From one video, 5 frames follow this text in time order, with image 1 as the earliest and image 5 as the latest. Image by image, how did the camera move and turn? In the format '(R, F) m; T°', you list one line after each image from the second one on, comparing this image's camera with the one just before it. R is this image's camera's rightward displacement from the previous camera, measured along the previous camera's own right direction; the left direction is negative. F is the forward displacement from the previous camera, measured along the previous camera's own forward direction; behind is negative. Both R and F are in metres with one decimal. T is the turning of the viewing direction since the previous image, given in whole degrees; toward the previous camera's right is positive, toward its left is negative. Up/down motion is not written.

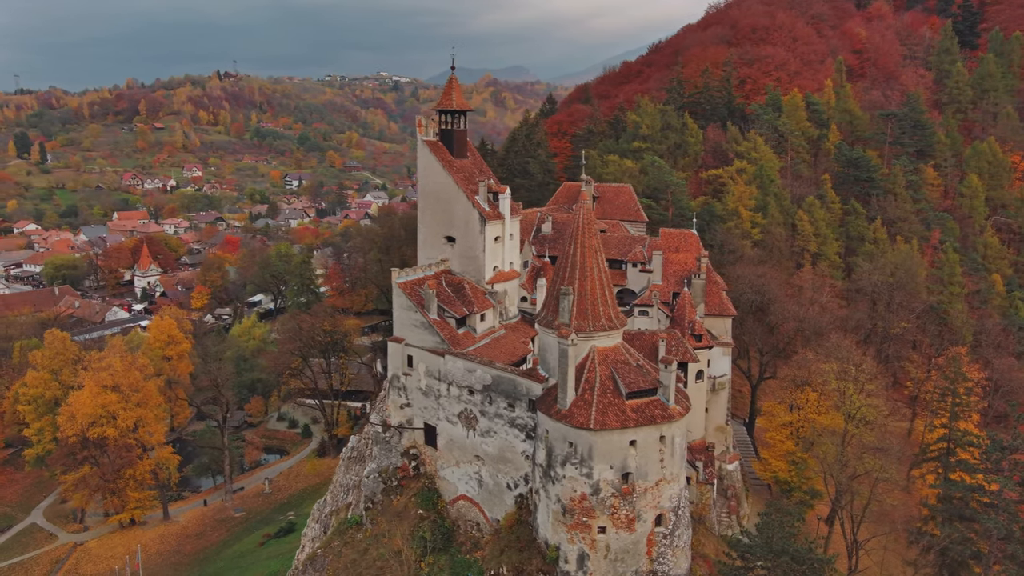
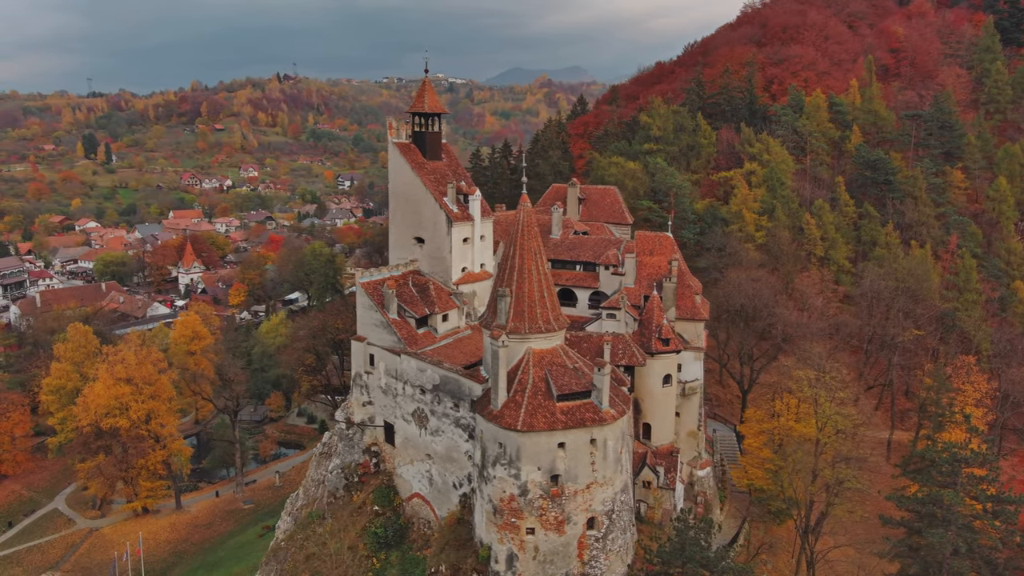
(+2.9, -0.1) m; -3°
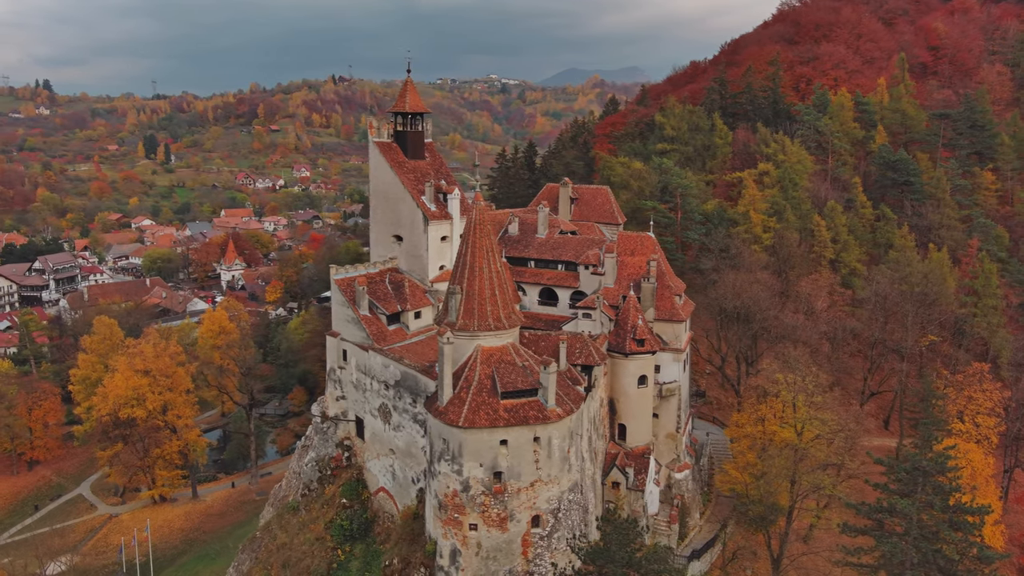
(+2.6, 0.0) m; -3°
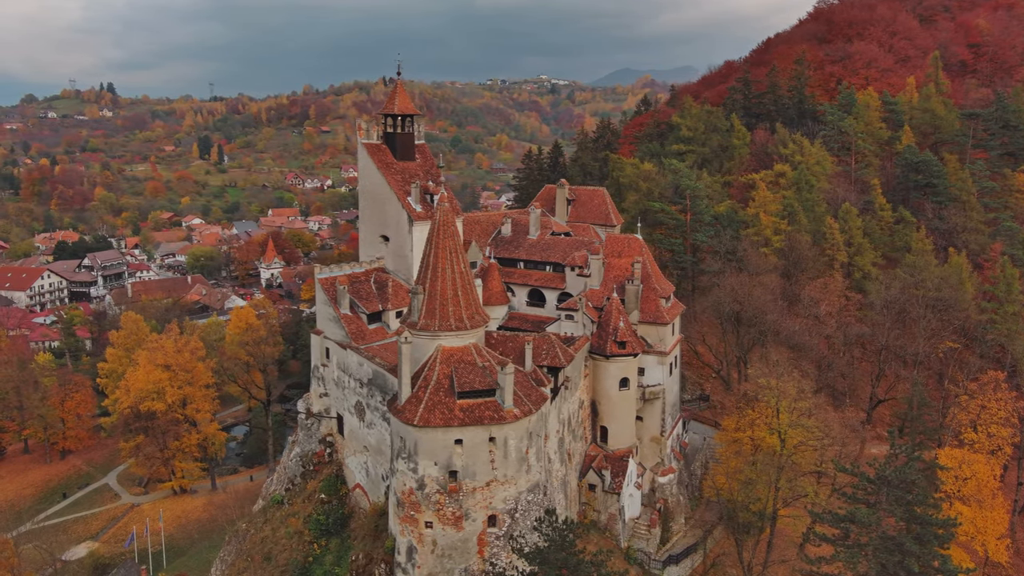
(+2.2, -0.1) m; -3°
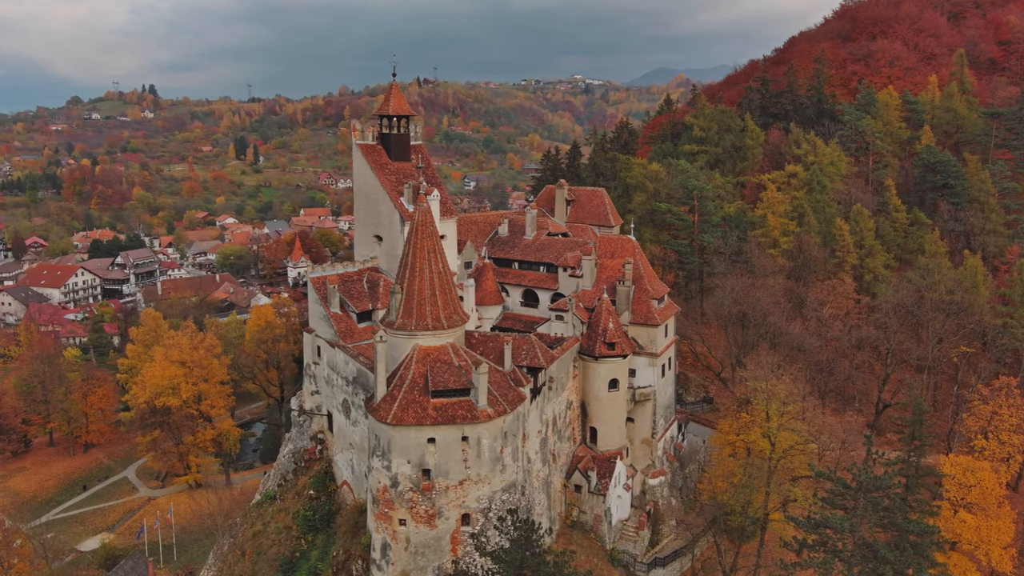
(+1.5, -0.1) m; -2°
